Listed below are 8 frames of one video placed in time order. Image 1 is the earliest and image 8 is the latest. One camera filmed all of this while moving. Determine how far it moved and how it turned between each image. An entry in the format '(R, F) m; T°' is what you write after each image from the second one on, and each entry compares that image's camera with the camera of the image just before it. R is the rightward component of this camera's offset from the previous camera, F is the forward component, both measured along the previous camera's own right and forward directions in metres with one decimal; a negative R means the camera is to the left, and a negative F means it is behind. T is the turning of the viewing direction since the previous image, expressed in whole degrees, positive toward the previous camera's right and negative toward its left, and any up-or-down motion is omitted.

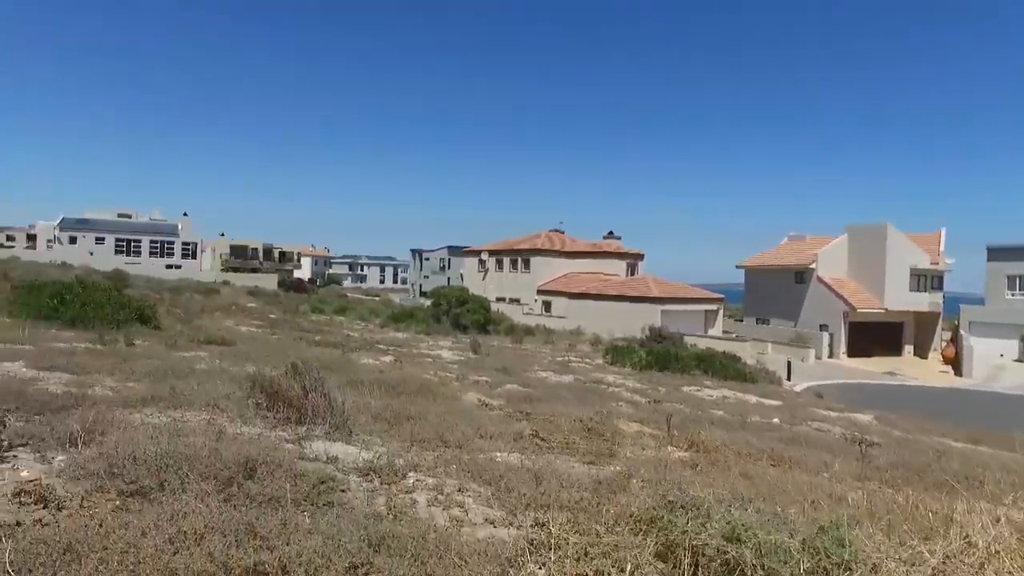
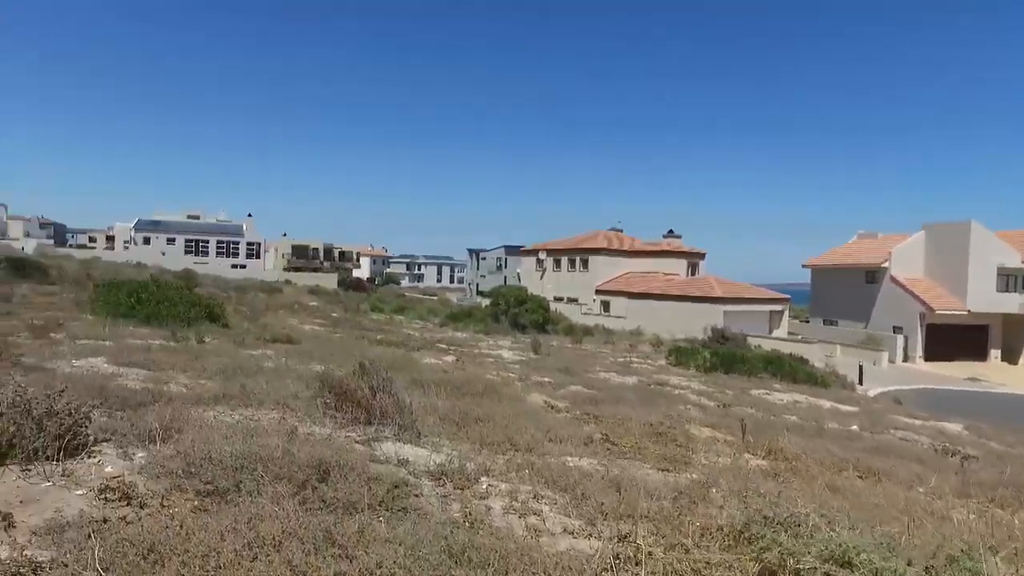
(-0.3, +0.3) m; -5°
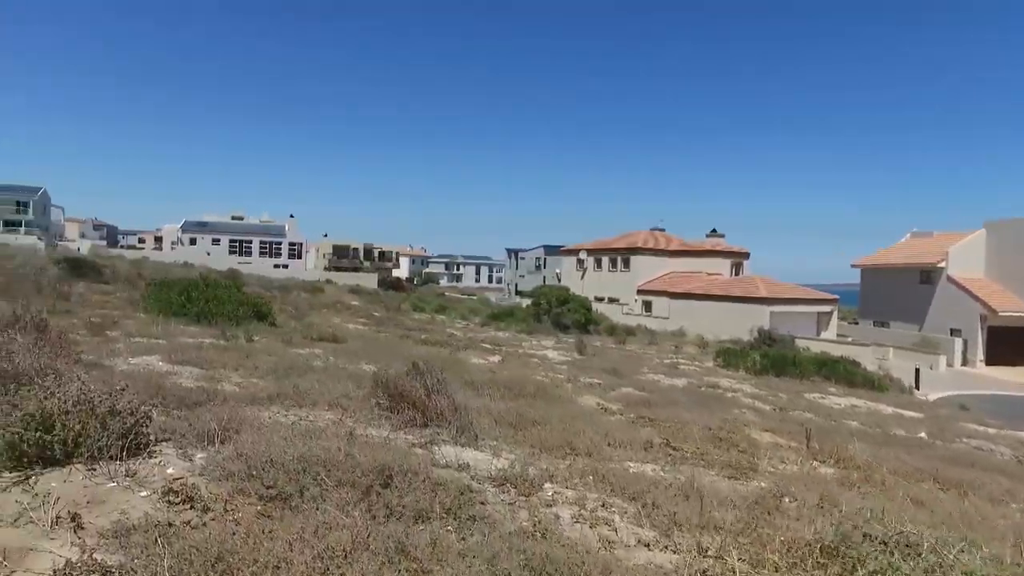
(-0.4, +0.3) m; -3°
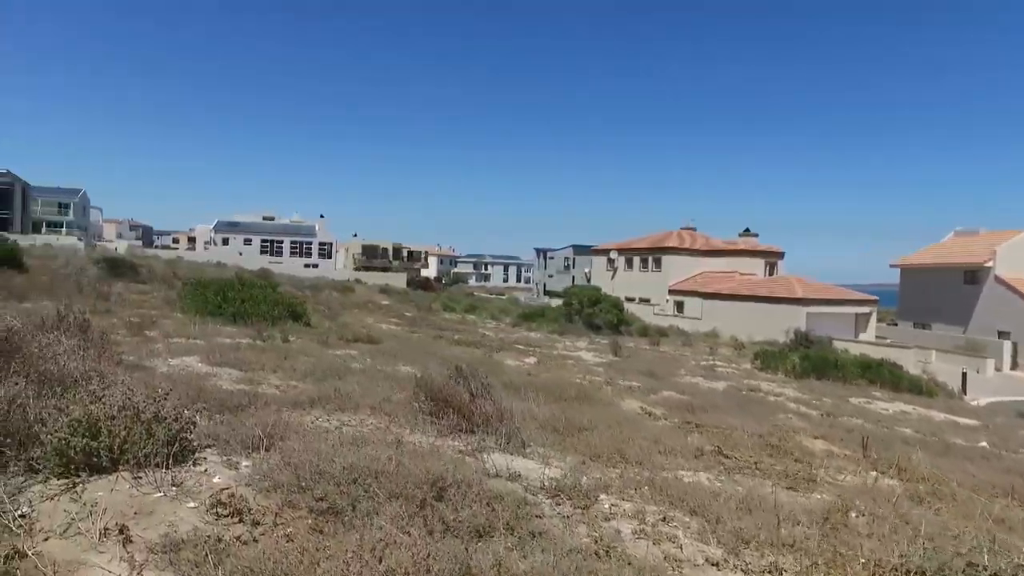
(-0.3, +0.3) m; -2°
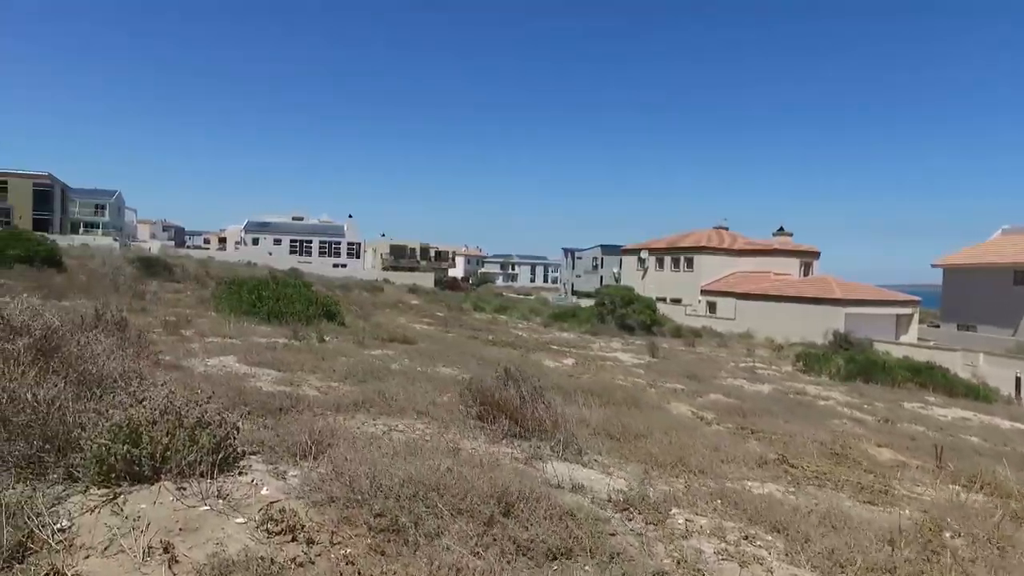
(-0.4, +0.5) m; -2°
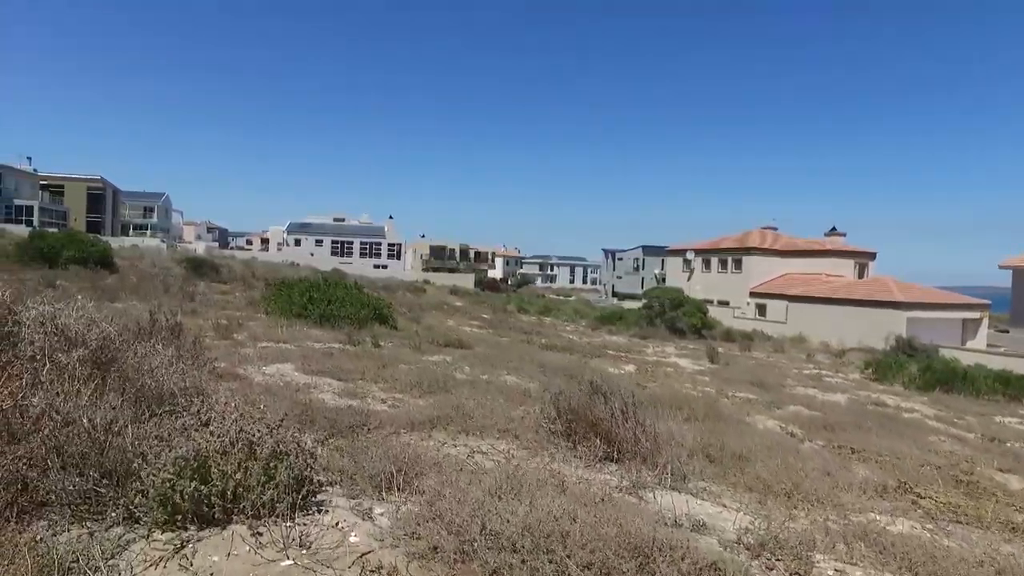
(-0.7, +0.9) m; -3°
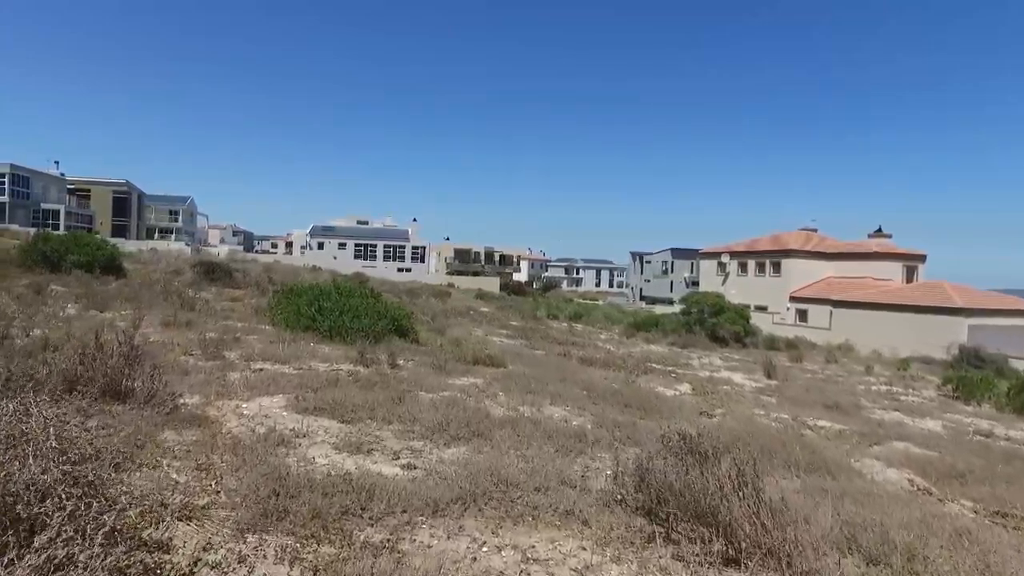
(-0.4, +2.4) m; -2°
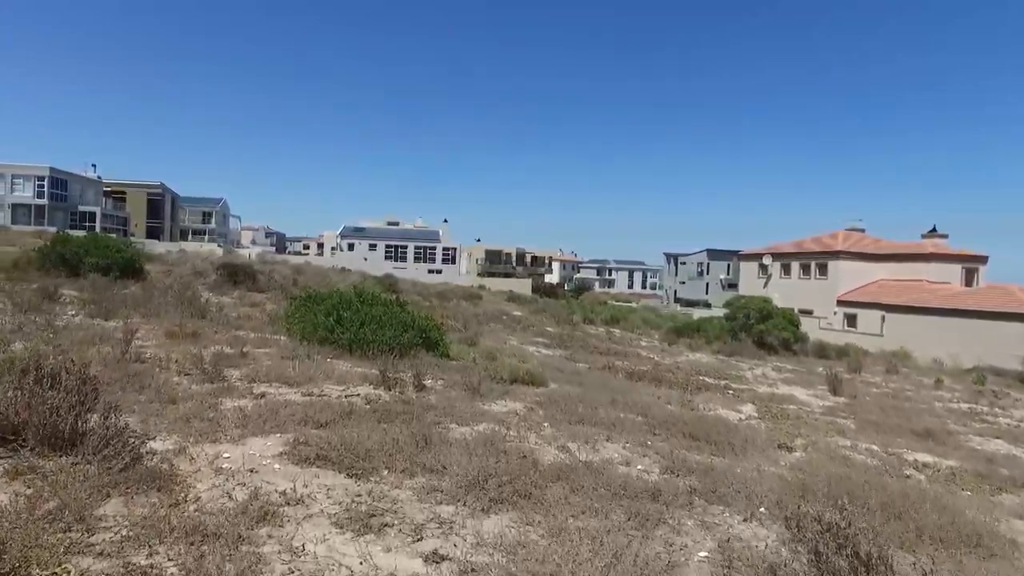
(-0.3, +1.8) m; -3°
